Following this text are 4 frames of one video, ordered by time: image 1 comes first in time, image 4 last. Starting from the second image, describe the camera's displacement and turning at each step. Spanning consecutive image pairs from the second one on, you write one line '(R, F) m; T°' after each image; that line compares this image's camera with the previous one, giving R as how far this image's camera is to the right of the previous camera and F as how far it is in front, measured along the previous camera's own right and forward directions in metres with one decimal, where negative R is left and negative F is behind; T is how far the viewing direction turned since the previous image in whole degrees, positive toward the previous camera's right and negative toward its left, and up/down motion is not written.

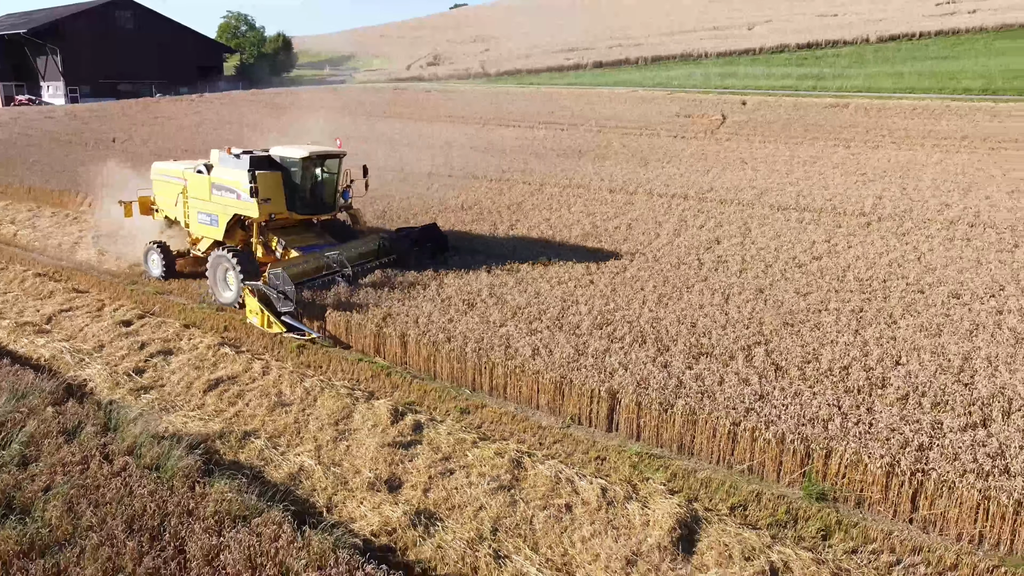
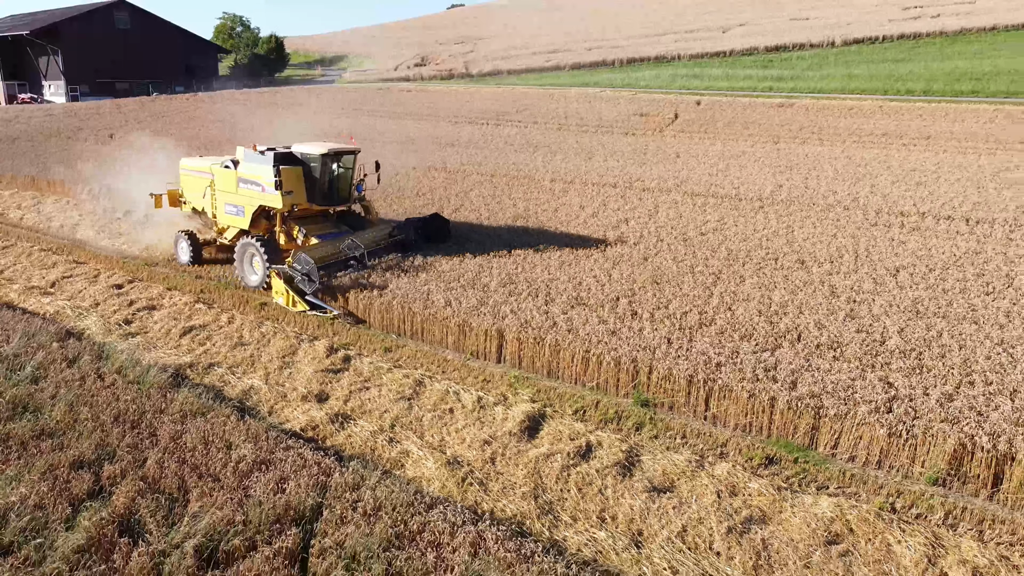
(+1.0, -1.6) m; 0°
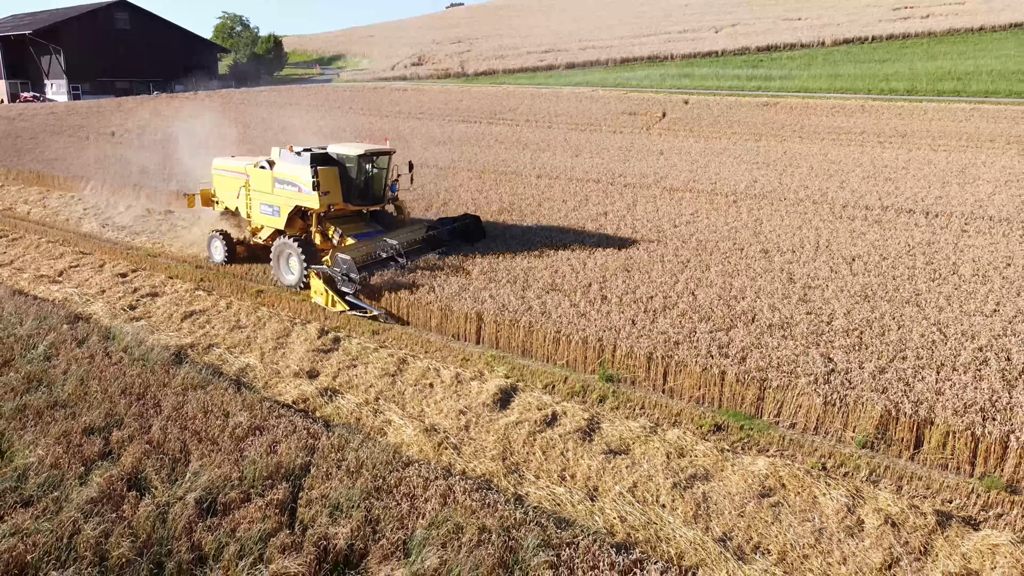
(+0.3, -0.6) m; 0°
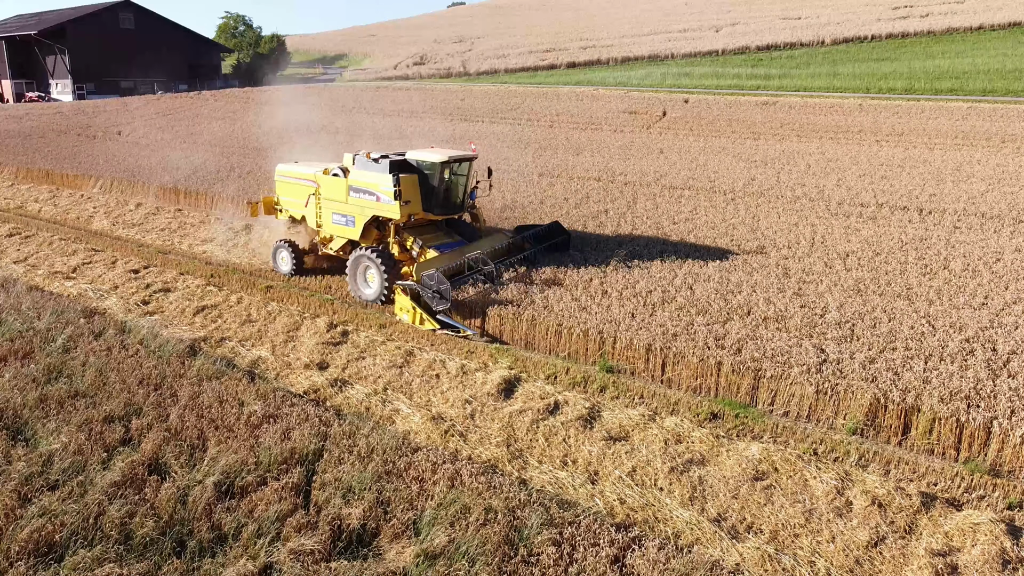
(0.0, -0.3) m; 0°
